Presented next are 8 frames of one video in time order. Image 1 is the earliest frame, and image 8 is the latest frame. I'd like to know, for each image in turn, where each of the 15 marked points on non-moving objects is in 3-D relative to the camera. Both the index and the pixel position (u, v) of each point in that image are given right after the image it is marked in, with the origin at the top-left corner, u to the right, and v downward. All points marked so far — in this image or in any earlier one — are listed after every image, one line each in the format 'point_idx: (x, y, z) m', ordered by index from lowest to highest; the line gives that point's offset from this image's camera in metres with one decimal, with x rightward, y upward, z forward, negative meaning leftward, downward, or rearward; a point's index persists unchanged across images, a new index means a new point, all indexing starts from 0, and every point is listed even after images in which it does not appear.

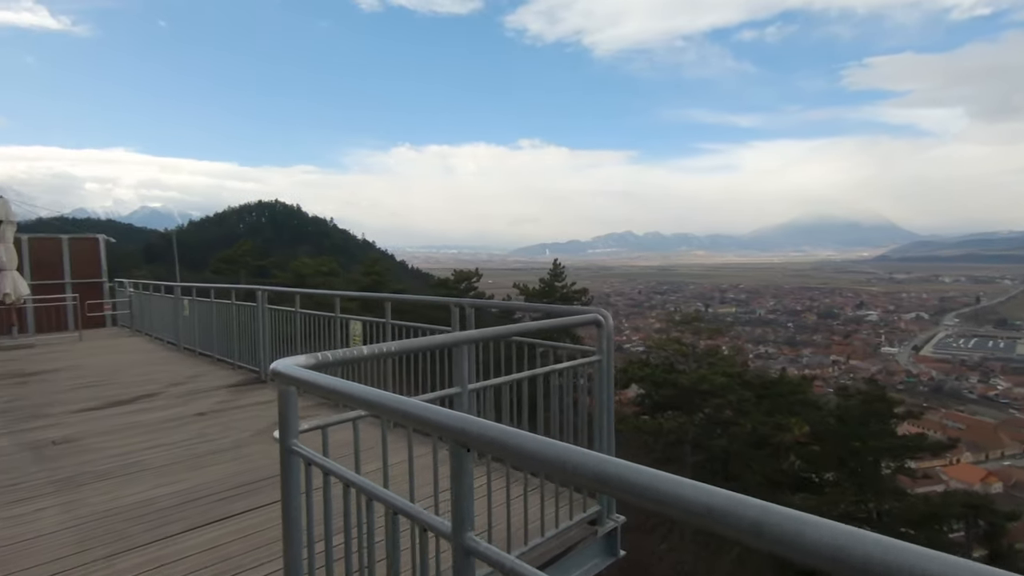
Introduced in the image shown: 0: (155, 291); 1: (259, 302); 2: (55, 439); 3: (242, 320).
0: (-7.7, -0.1, +11.7) m
1: (-3.4, -0.2, +7.3) m
2: (-4.1, -1.3, +4.8) m
3: (-3.9, -0.5, +7.8) m
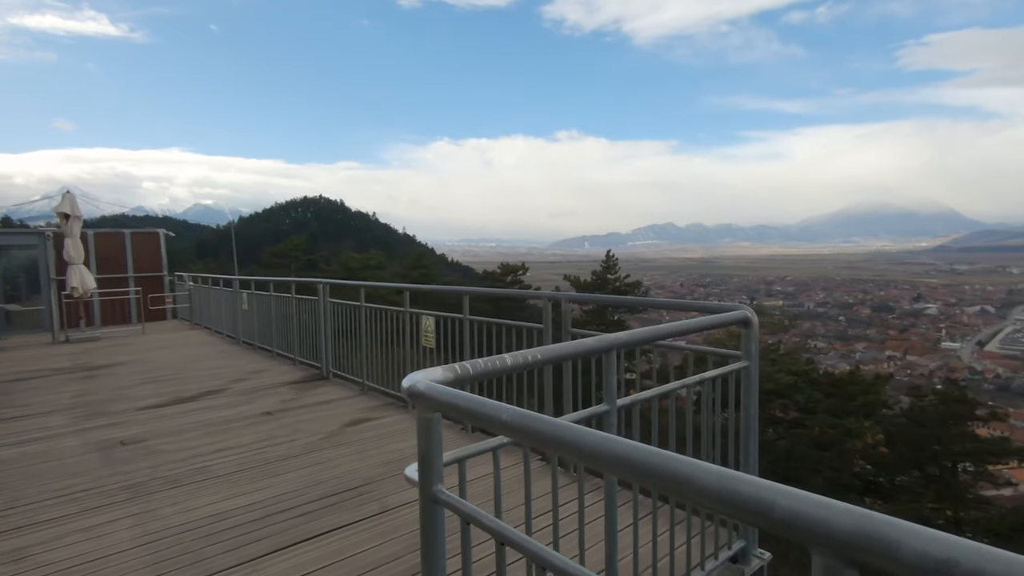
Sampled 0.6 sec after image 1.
0: (-6.5, +0.1, +11.7) m
1: (-2.5, -0.1, +7.0) m
2: (-3.3, -1.3, +4.6) m
3: (-3.0, -0.4, +7.6) m
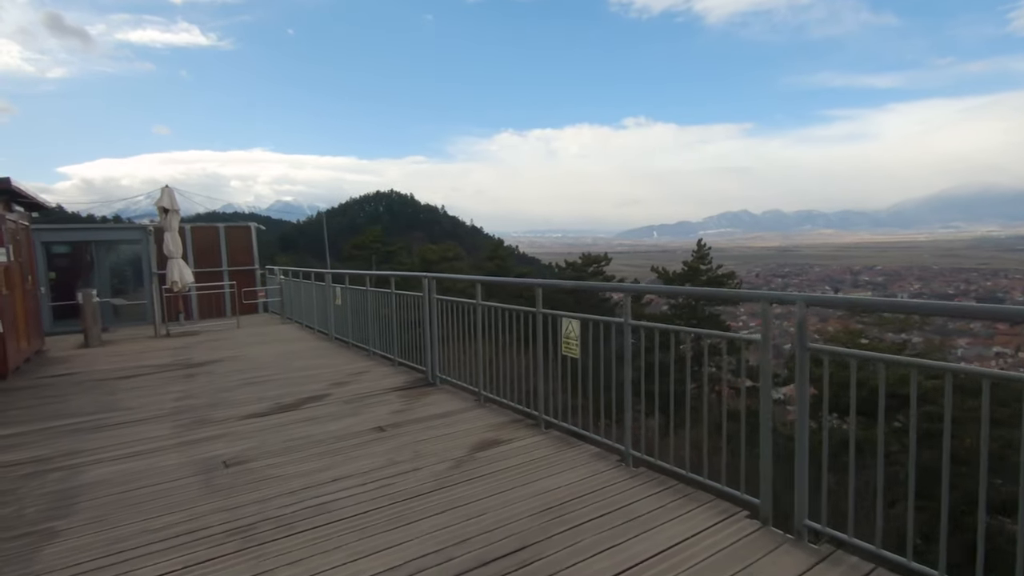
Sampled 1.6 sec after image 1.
0: (-4.4, +0.2, +11.5) m
1: (-1.0, 0.0, +6.3) m
2: (-2.1, -1.3, +4.0) m
3: (-1.4, -0.3, +7.0) m
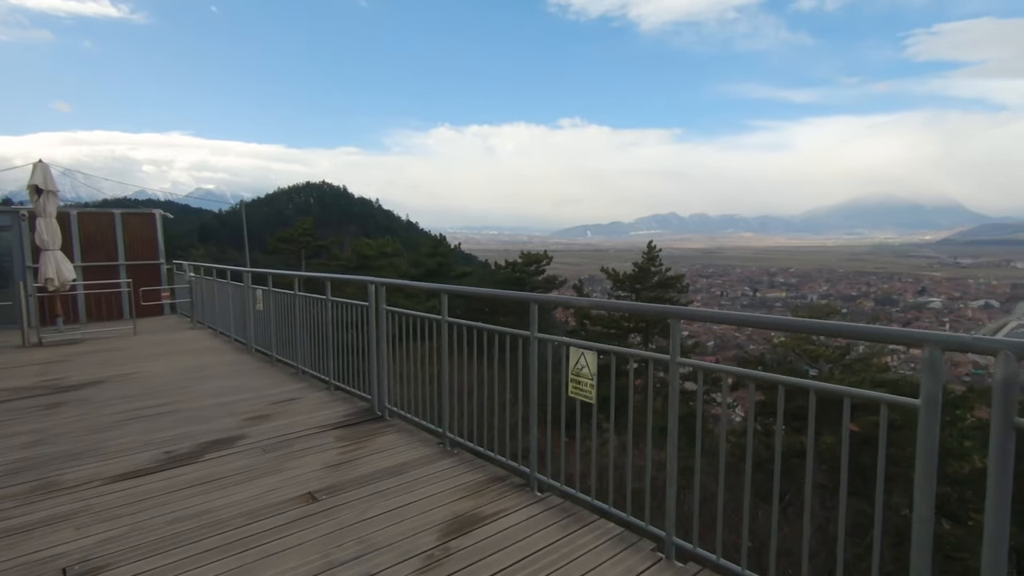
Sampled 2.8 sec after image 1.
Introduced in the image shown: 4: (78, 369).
0: (-5.3, +0.2, +9.8) m
1: (-1.3, -0.1, +5.0) m
2: (-2.2, -1.4, +2.7) m
3: (-1.8, -0.4, +5.7) m
4: (-5.8, -1.1, +7.2) m
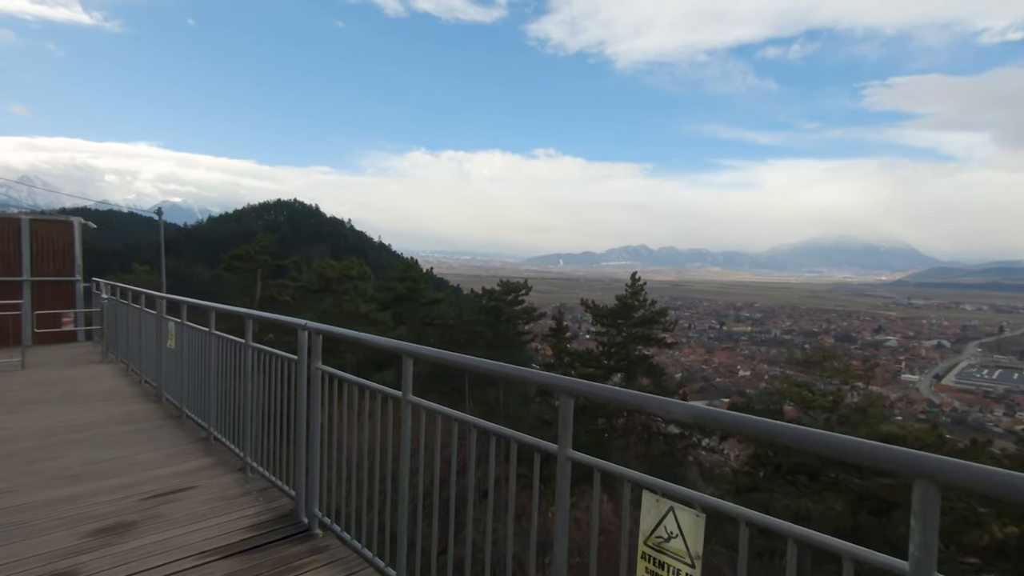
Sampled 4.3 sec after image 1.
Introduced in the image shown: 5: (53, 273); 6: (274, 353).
0: (-5.6, -0.2, +8.0) m
1: (-1.4, -0.4, +3.5) m
2: (-2.1, -1.5, +1.0) m
3: (-1.9, -0.7, +4.1) m
4: (-5.9, -1.3, +5.3) m
5: (-8.8, +0.3, +10.4) m
6: (-1.7, -0.5, +3.9) m
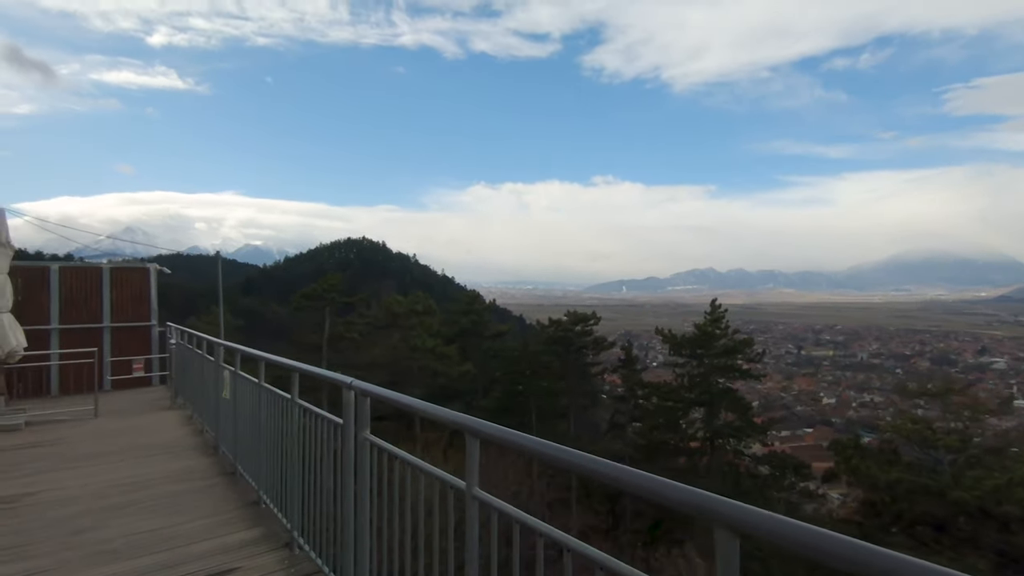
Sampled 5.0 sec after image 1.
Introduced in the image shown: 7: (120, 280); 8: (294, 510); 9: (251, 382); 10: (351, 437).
0: (-4.5, -0.8, +7.9) m
1: (-0.9, -0.7, +2.9) m
2: (-1.8, -1.7, +0.4) m
3: (-1.3, -1.0, +3.5) m
4: (-5.2, -1.8, +5.2) m
5: (-7.5, -0.6, +10.6) m
6: (-1.2, -0.8, +3.3) m
7: (-7.6, +0.2, +10.5) m
8: (-1.5, -1.5, +3.7) m
9: (-2.3, -0.8, +4.8) m
10: (-0.8, -0.8, +2.9) m
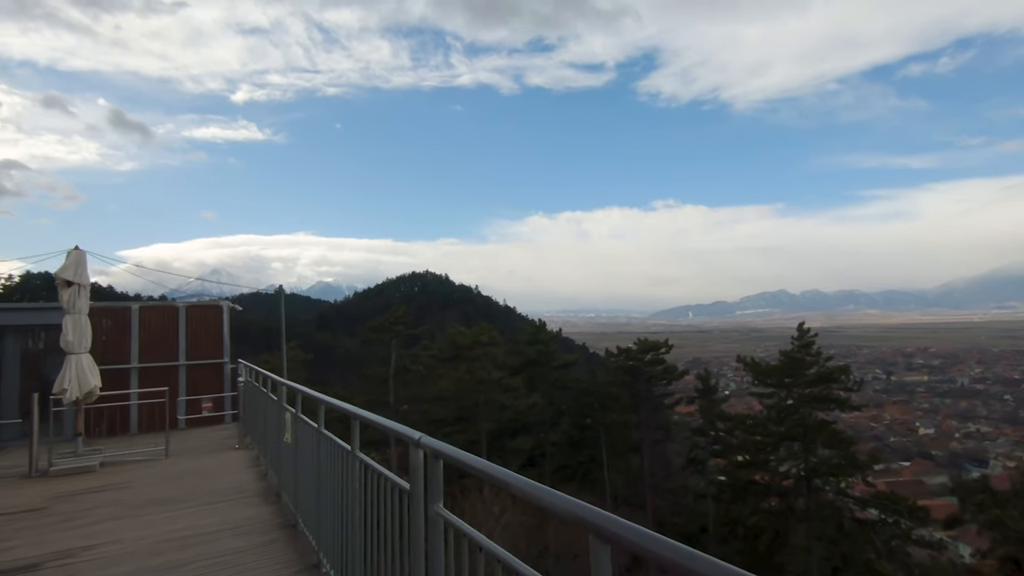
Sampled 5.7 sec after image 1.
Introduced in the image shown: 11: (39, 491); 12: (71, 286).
0: (-3.5, -1.3, +7.7) m
1: (-0.4, -0.8, +2.3) m
2: (-1.6, -1.7, -0.1) m
3: (-0.8, -1.2, +3.0) m
4: (-4.4, -2.2, +5.0) m
5: (-6.1, -1.3, +10.7) m
6: (-0.6, -0.9, +2.8) m
7: (-6.3, -0.6, +10.7) m
8: (-0.9, -1.7, +3.1) m
9: (-1.6, -1.1, +4.4) m
10: (-0.4, -0.9, +2.3) m
11: (-5.5, -2.4, +6.5) m
12: (-6.2, 0.0, +7.7) m
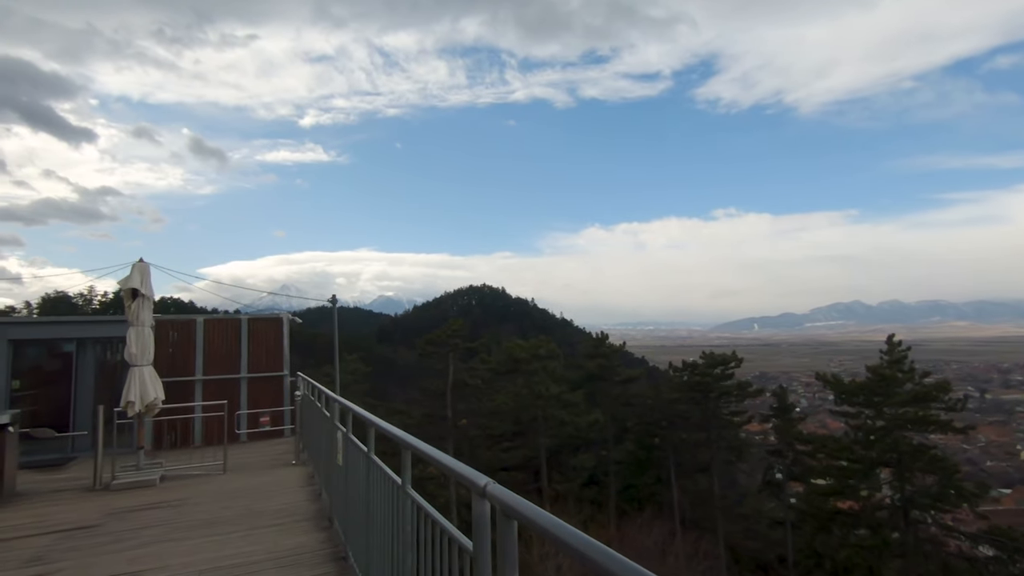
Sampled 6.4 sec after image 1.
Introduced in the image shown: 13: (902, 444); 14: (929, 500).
0: (-2.6, -1.5, +7.4) m
1: (-0.1, -0.8, +1.8) m
2: (-1.6, -1.7, -0.5) m
3: (-0.4, -1.2, +2.4) m
4: (-3.8, -2.3, +4.8) m
5: (-4.9, -1.6, +10.7) m
6: (-0.3, -1.0, +2.3) m
7: (-5.1, -0.8, +10.7) m
8: (-0.5, -1.7, +2.6) m
9: (-1.1, -1.2, +3.9) m
10: (0.0, -0.9, +1.8) m
11: (-4.8, -2.5, +6.5) m
12: (-5.3, -0.1, +7.8) m
13: (+13.8, -5.5, +19.2) m
14: (+14.3, -7.2, +18.6) m
